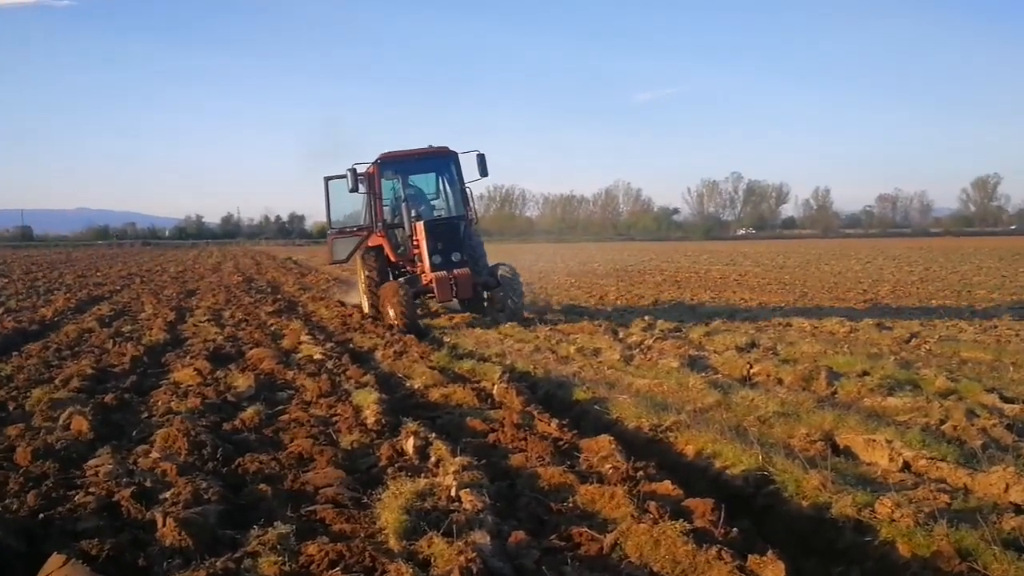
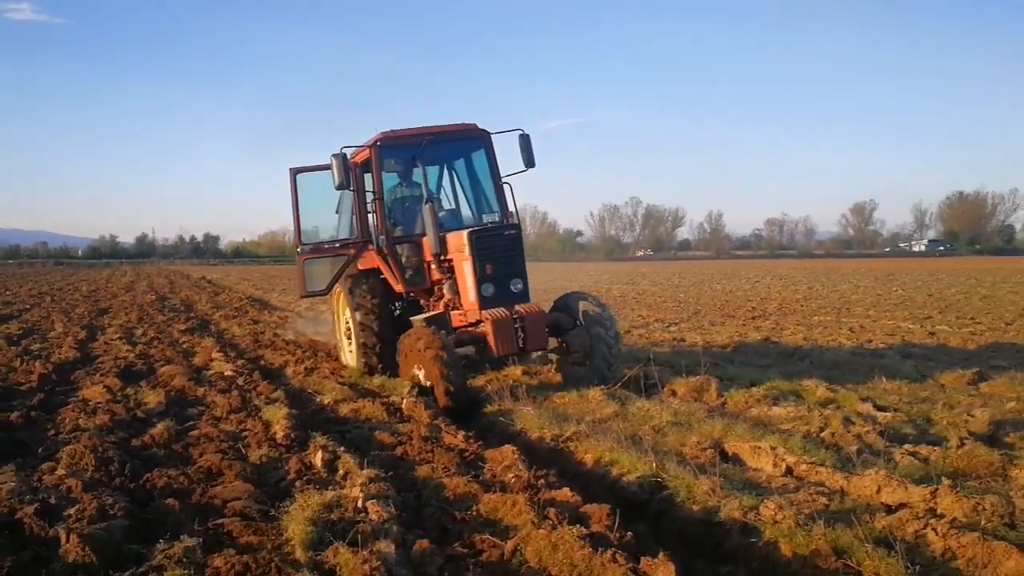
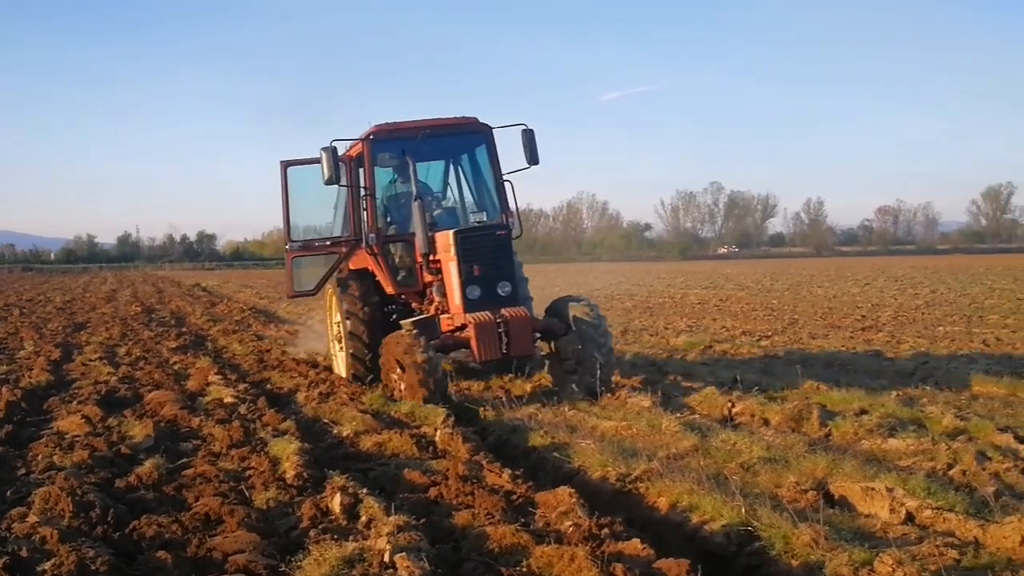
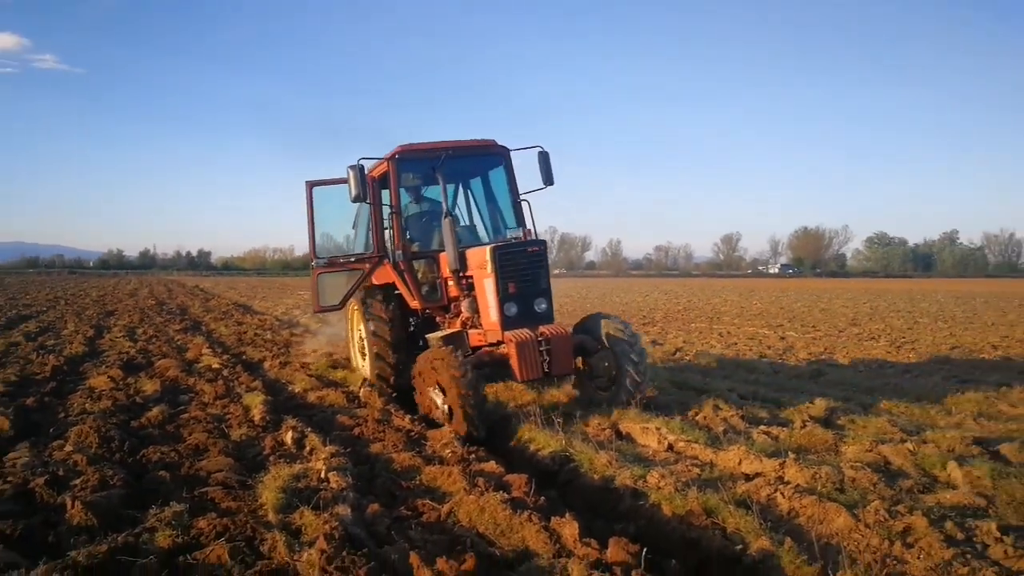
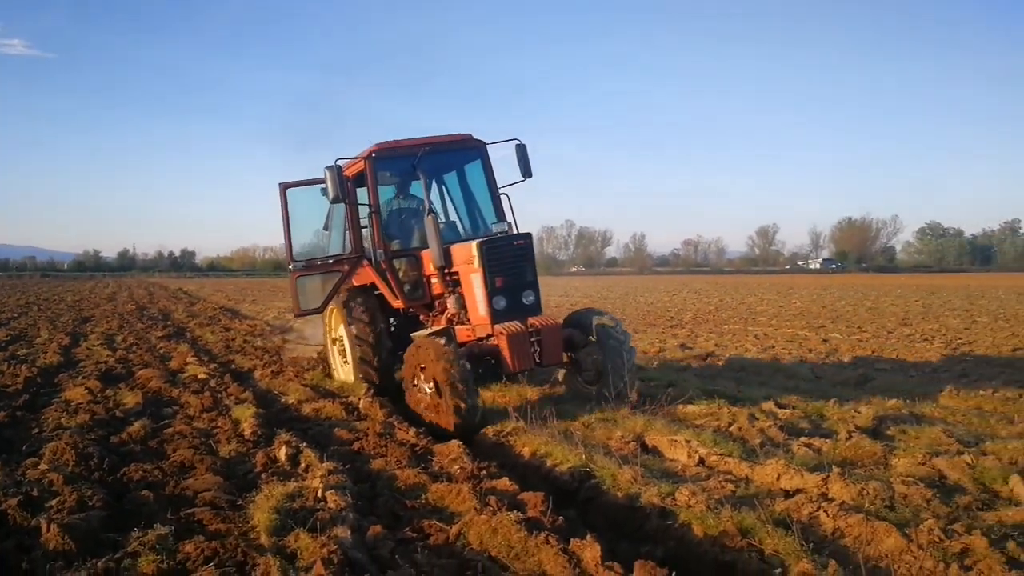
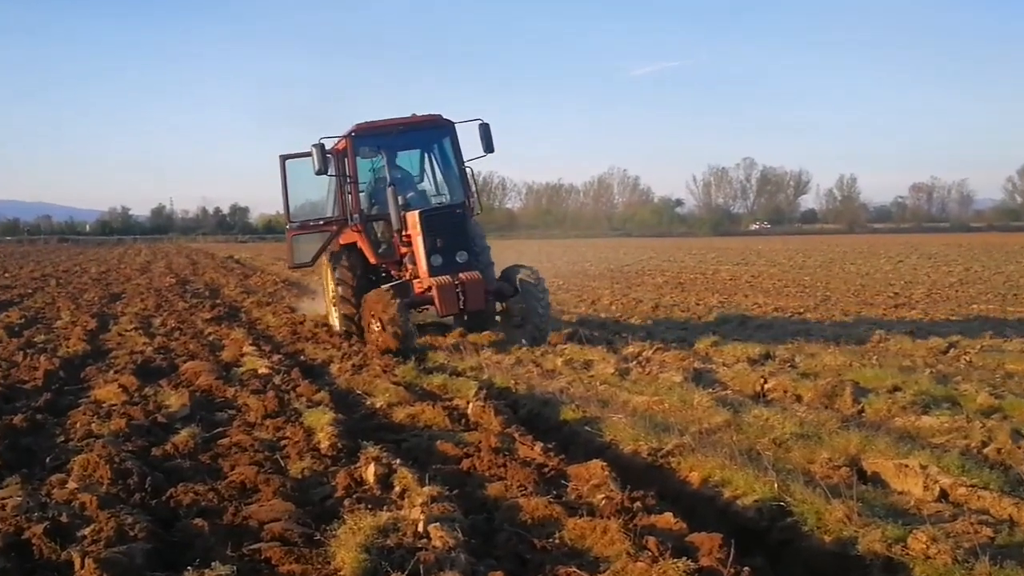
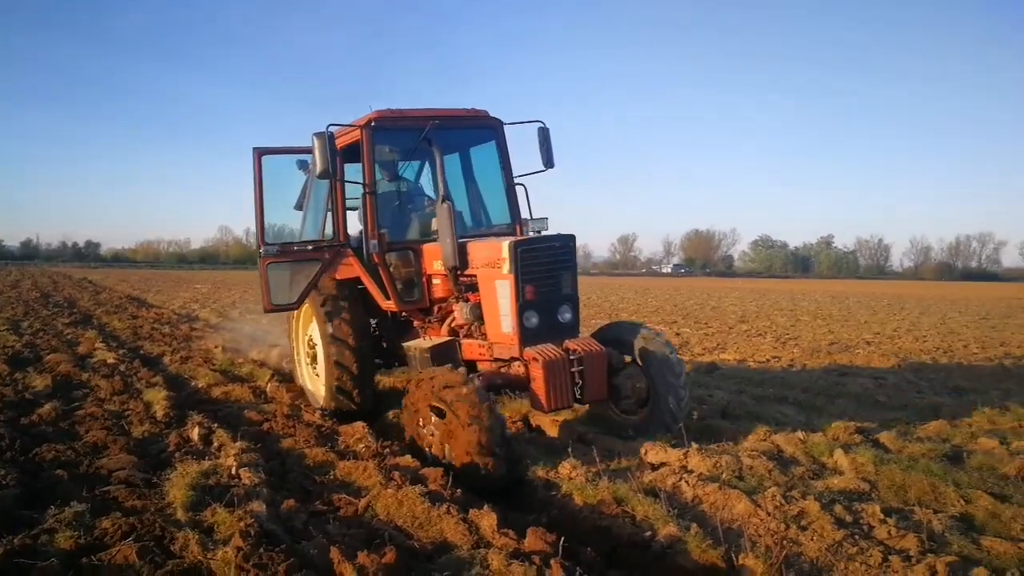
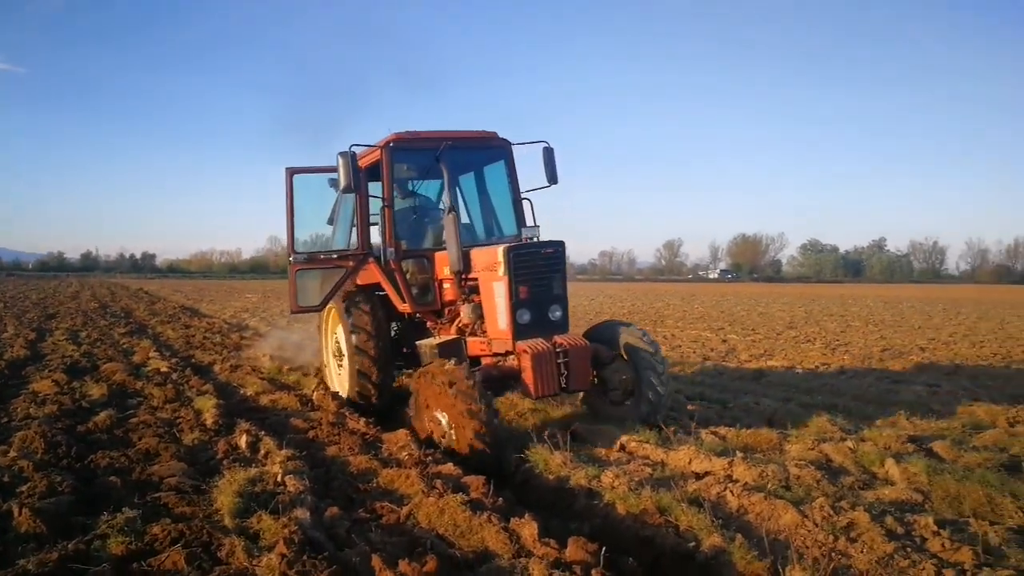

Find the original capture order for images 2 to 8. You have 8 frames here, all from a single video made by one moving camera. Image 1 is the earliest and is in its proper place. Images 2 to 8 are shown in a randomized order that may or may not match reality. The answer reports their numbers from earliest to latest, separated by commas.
6, 3, 2, 5, 4, 8, 7
